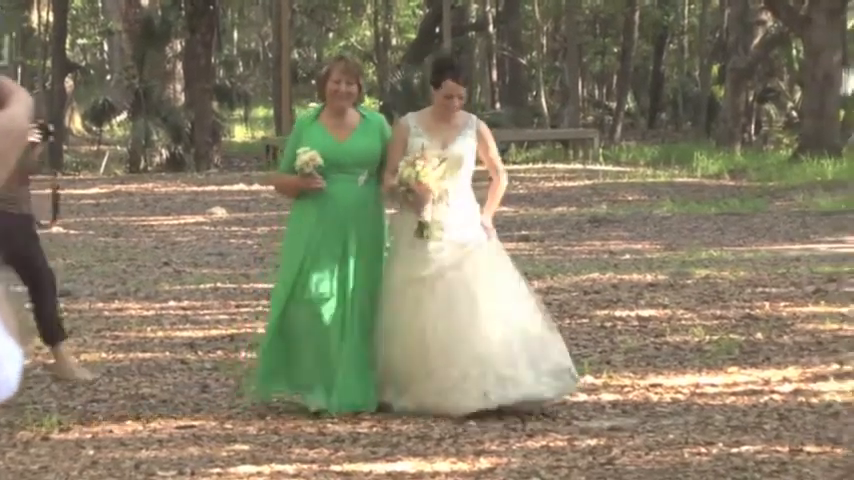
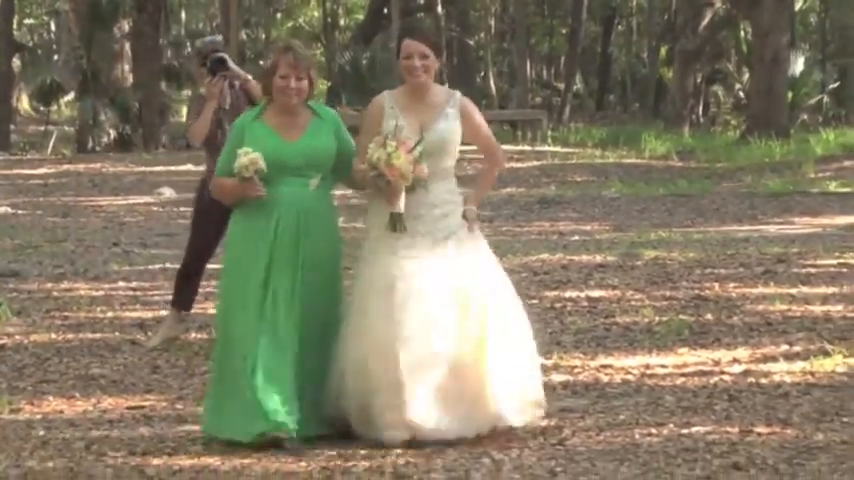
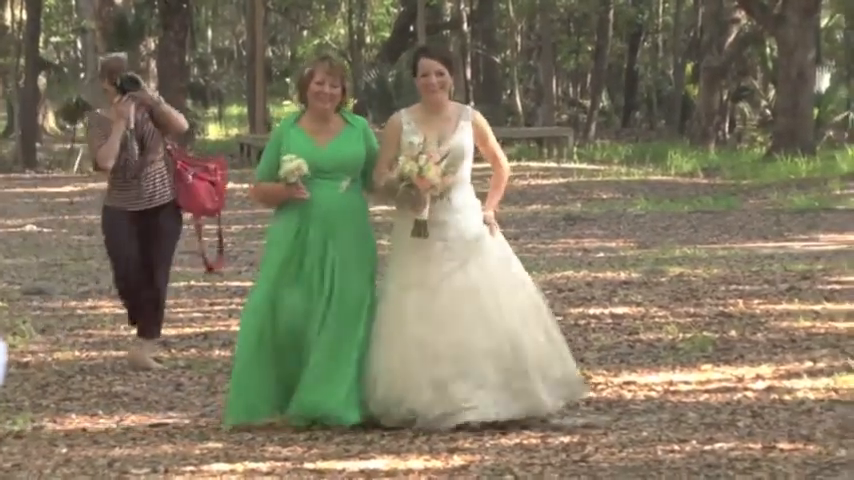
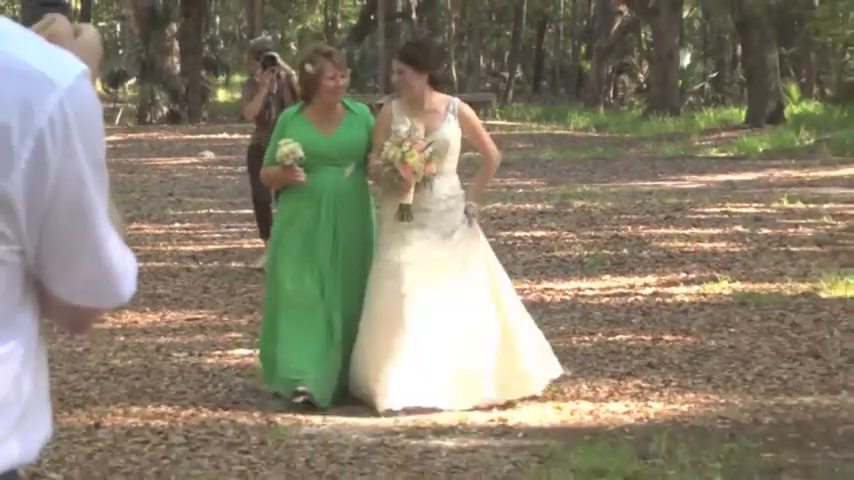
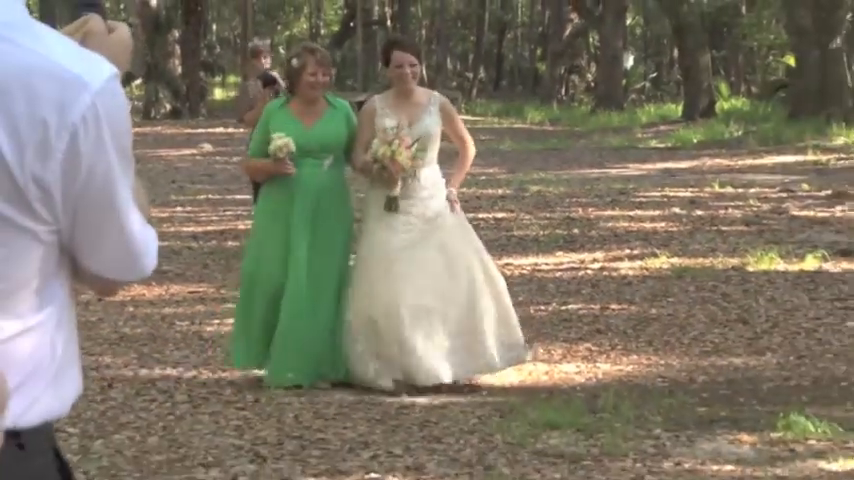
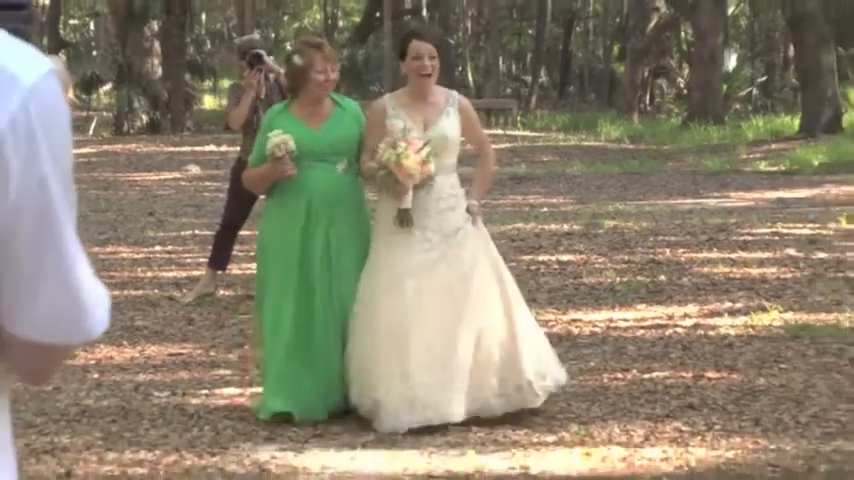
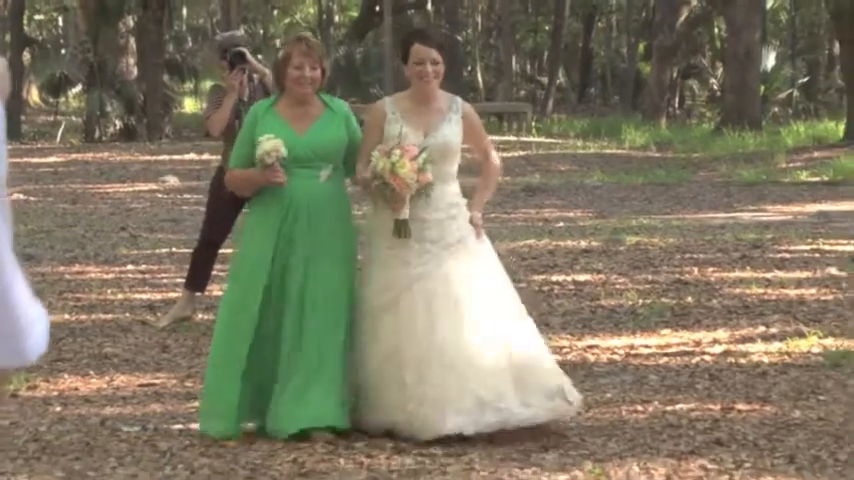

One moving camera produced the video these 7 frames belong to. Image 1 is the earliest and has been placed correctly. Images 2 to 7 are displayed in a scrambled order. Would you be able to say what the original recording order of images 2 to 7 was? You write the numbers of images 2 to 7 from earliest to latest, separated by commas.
3, 2, 7, 6, 4, 5
